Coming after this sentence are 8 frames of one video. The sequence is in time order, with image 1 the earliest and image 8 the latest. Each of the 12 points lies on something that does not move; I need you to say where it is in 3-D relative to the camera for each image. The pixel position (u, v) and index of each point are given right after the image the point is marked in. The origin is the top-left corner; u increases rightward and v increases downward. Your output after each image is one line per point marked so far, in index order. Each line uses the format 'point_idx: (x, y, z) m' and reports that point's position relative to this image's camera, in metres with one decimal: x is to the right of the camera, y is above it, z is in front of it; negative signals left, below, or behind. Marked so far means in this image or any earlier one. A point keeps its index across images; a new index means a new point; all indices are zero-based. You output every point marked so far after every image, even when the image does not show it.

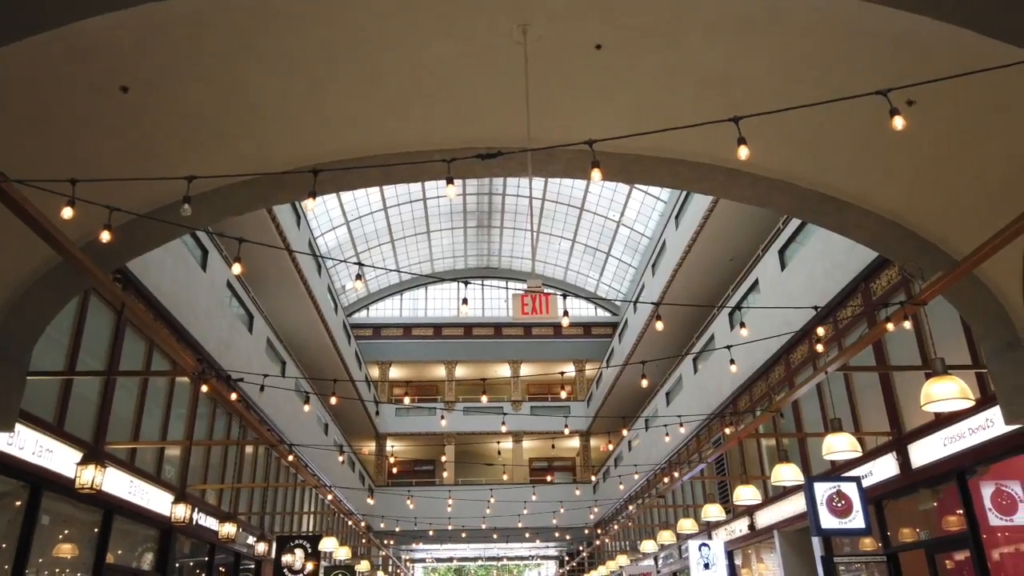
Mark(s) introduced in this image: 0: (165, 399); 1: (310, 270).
0: (-4.2, -1.4, +9.1) m
1: (-4.4, +0.4, +16.1) m
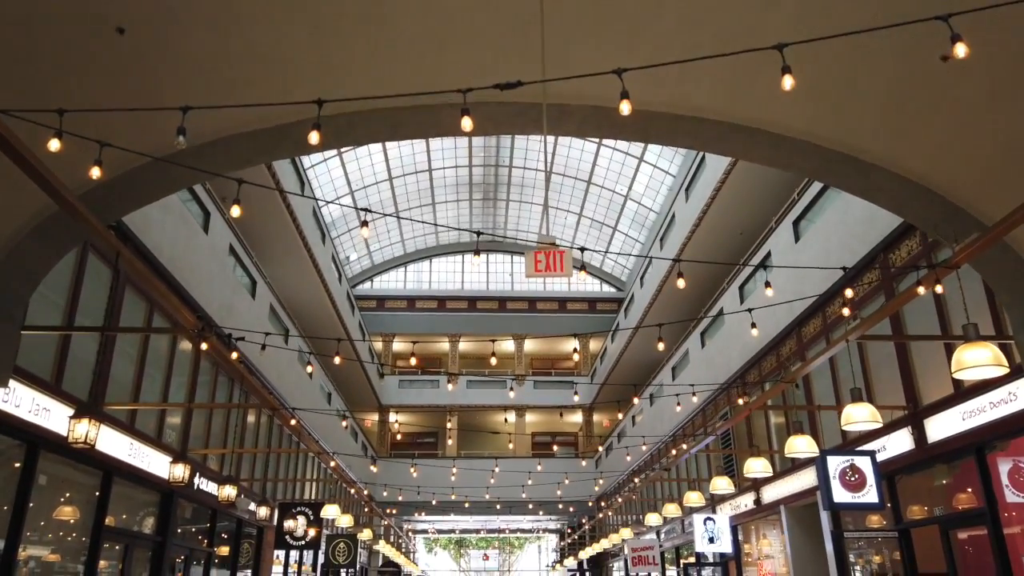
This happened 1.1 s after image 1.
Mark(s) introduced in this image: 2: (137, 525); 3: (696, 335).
0: (-4.1, -0.9, +8.9) m
1: (-4.2, +1.1, +15.9) m
2: (-4.3, -2.7, +8.5) m
3: (+3.6, -0.9, +14.6) m
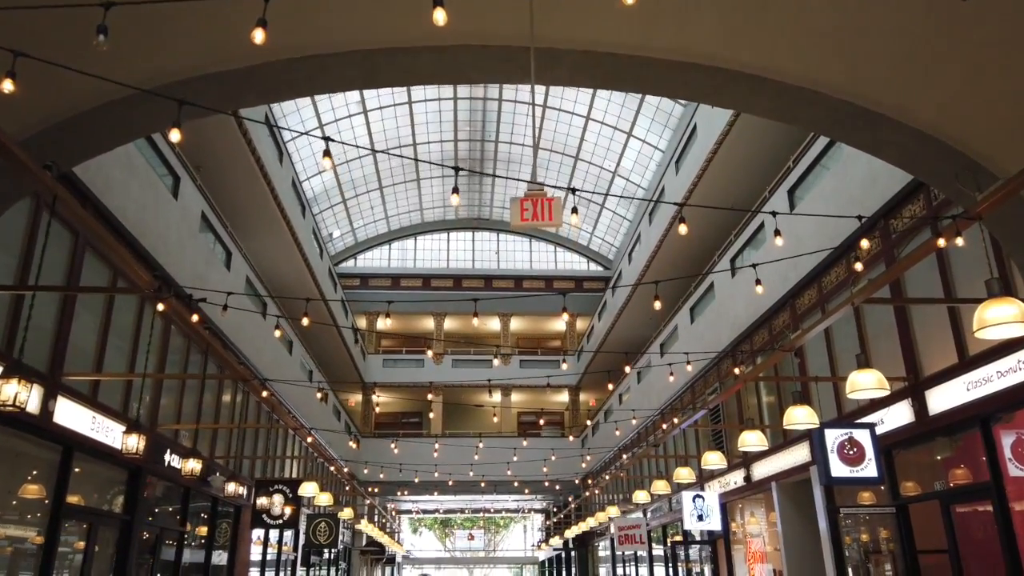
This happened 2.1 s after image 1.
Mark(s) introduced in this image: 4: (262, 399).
0: (-4.3, -0.5, +8.5) m
1: (-4.5, +1.6, +15.4) m
2: (-4.4, -2.4, +8.1) m
3: (+3.3, -0.4, +14.3) m
4: (-2.7, -1.2, +8.1) m
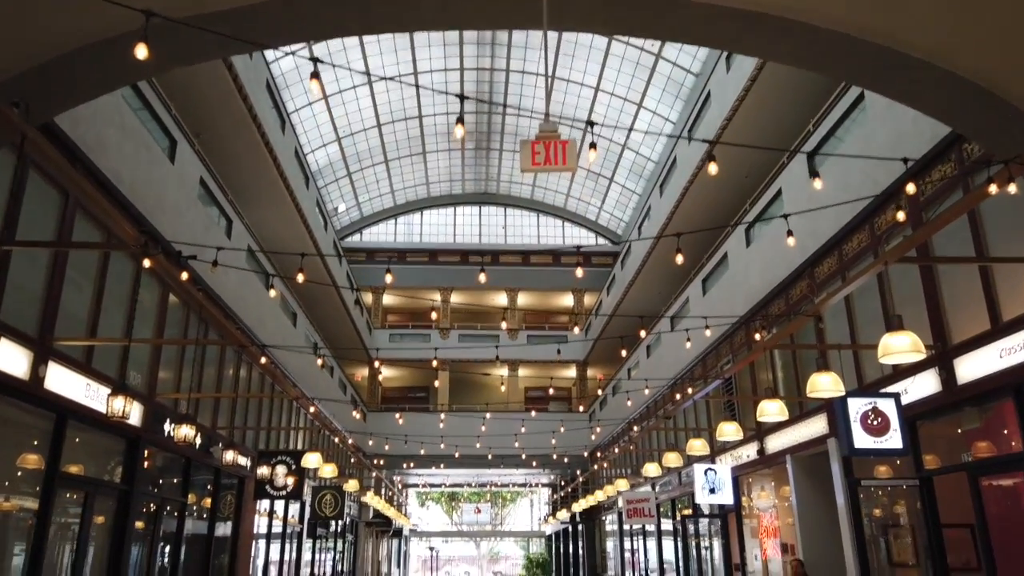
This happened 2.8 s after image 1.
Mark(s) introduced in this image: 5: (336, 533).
0: (-4.2, -0.1, +8.2) m
1: (-4.4, +2.2, +15.1) m
2: (-4.3, -2.0, +7.9) m
3: (+3.5, +0.1, +14.0) m
4: (-2.6, -0.8, +7.8) m
5: (-4.7, -6.5, +20.0) m
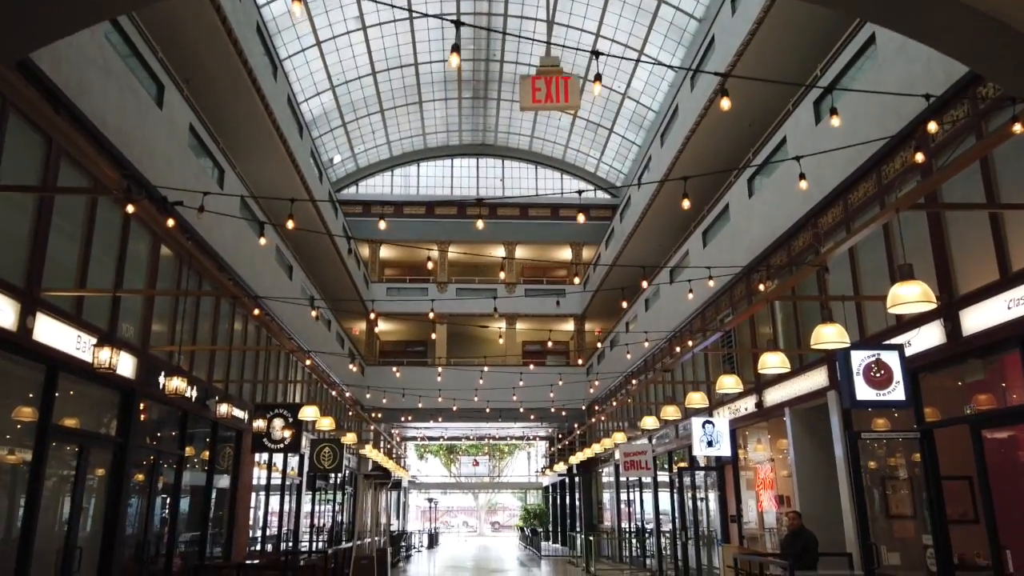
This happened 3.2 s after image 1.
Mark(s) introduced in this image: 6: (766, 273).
0: (-4.2, +0.4, +8.0) m
1: (-4.4, +3.2, +14.8) m
2: (-4.4, -1.5, +7.8) m
3: (+3.4, +1.0, +13.8) m
4: (-2.6, -0.3, +7.7) m
5: (-4.8, -5.3, +20.2) m
6: (+3.6, +0.2, +10.7) m
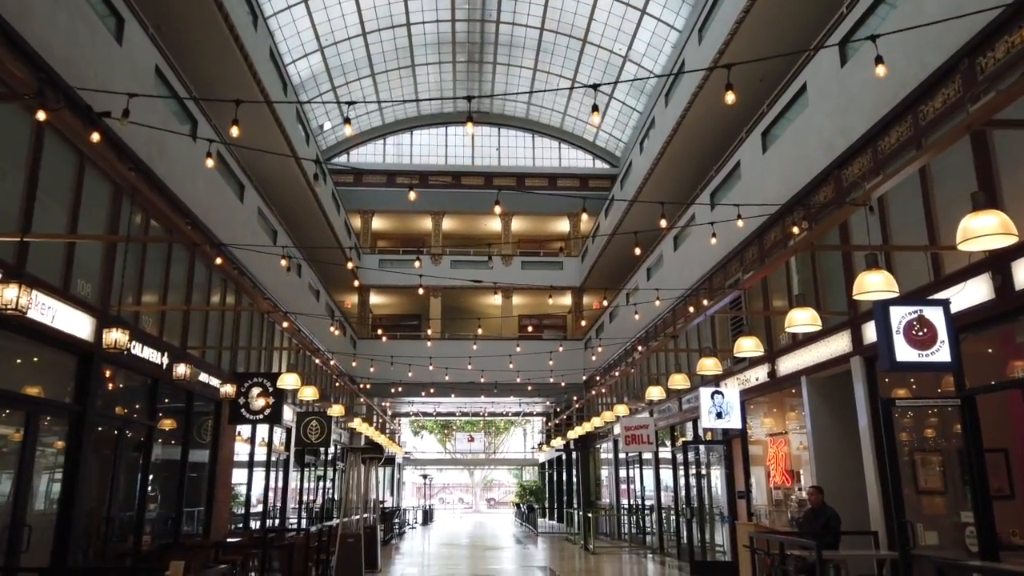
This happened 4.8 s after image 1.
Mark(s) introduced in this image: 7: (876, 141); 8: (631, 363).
0: (-4.3, +0.9, +7.2) m
1: (-4.5, +3.8, +13.9) m
2: (-4.4, -1.0, +7.1) m
3: (+3.4, +1.6, +13.0) m
4: (-2.7, +0.1, +6.9) m
5: (-4.9, -4.5, +19.5) m
6: (+3.6, +0.7, +9.9) m
7: (+3.9, +1.6, +7.9) m
8: (+1.9, -1.2, +12.0) m
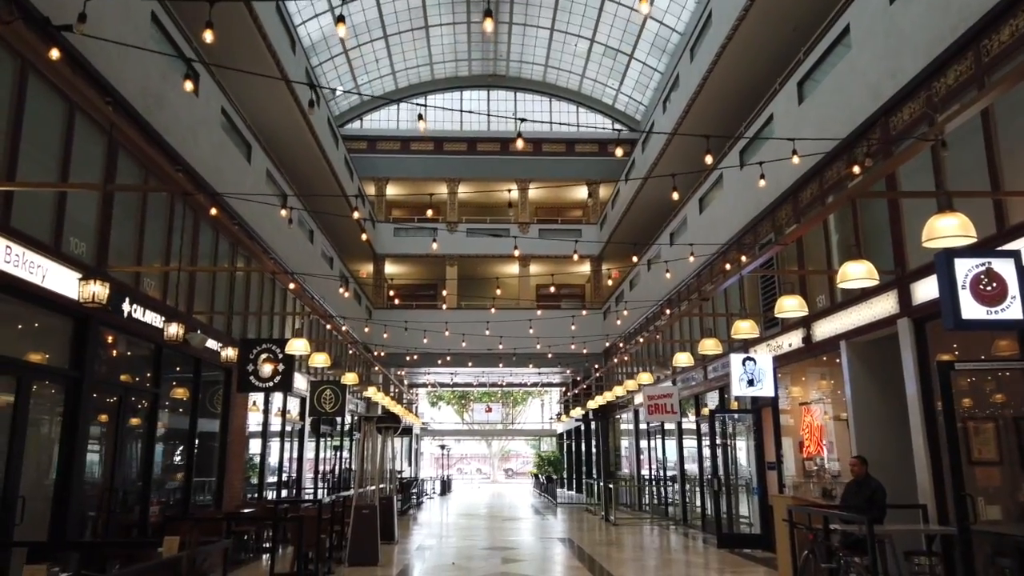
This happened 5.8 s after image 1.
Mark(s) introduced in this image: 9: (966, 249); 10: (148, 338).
0: (-4.1, +1.2, +6.8) m
1: (-4.2, +4.4, +13.3) m
2: (-4.2, -0.6, +6.7) m
3: (+3.7, +2.2, +12.4) m
4: (-2.5, +0.5, +6.4) m
5: (-4.4, -3.7, +19.2) m
6: (+3.8, +1.2, +9.3) m
7: (+4.1, +2.0, +7.2) m
8: (+2.2, -0.6, +11.4) m
9: (+3.3, +0.3, +5.5) m
10: (-4.2, -0.6, +8.6) m
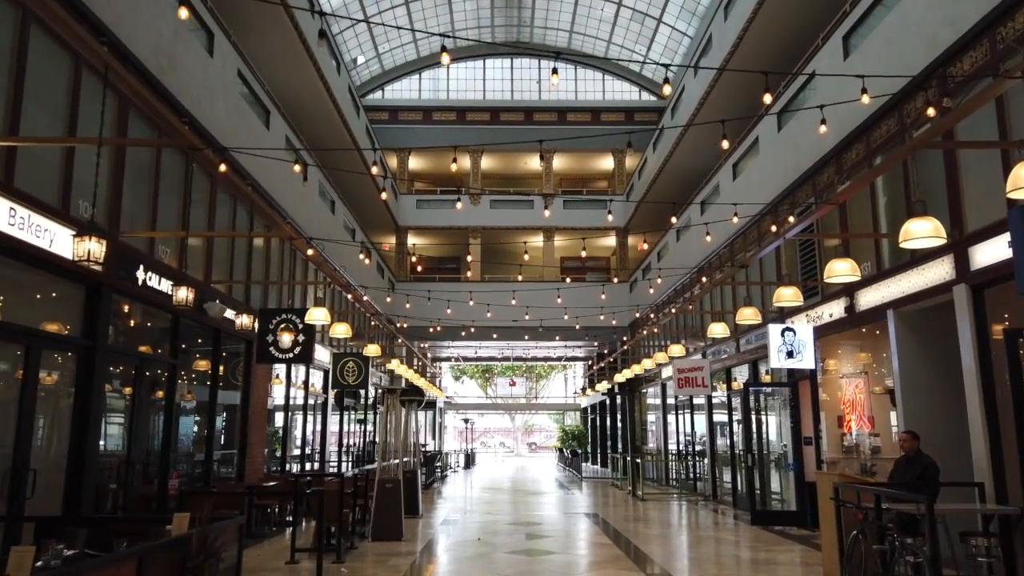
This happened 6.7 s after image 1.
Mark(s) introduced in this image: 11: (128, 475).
0: (-3.8, +1.5, +6.5) m
1: (-3.7, +5.0, +12.9) m
2: (-4.0, -0.3, +6.4) m
3: (+4.1, +2.7, +11.8) m
4: (-2.2, +0.8, +6.1) m
5: (-3.8, -2.9, +19.1) m
6: (+4.2, +1.6, +8.7) m
7: (+4.3, +2.3, +6.6) m
8: (+2.6, -0.2, +11.0) m
9: (+3.5, +0.6, +5.0) m
10: (-3.9, -0.2, +8.3) m
11: (-3.9, -1.9, +7.7) m
